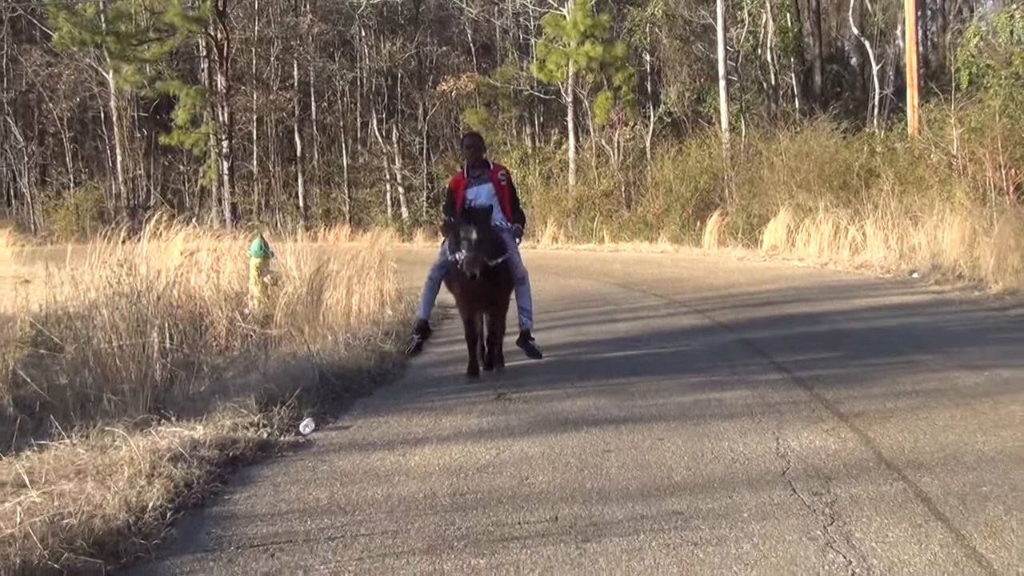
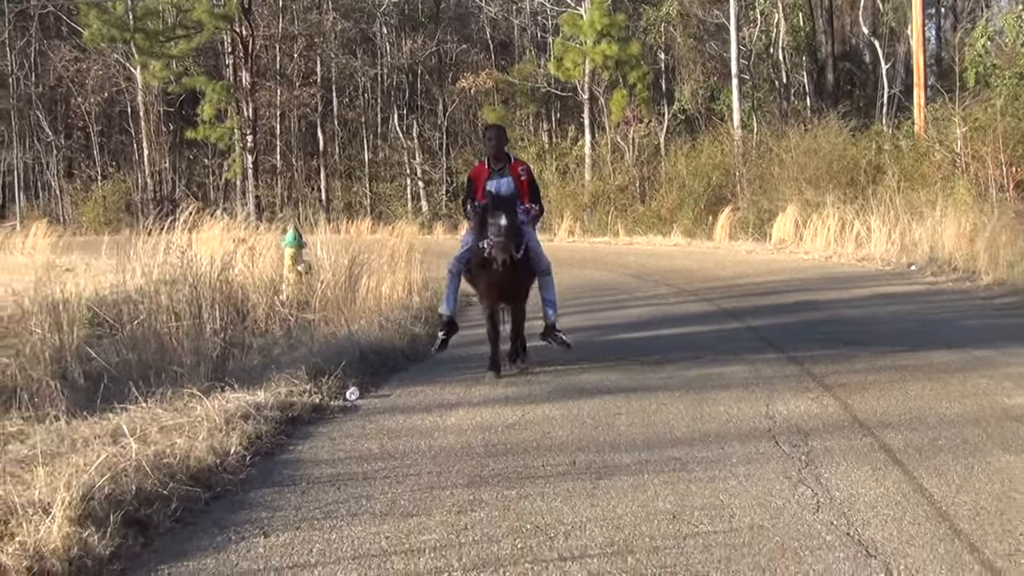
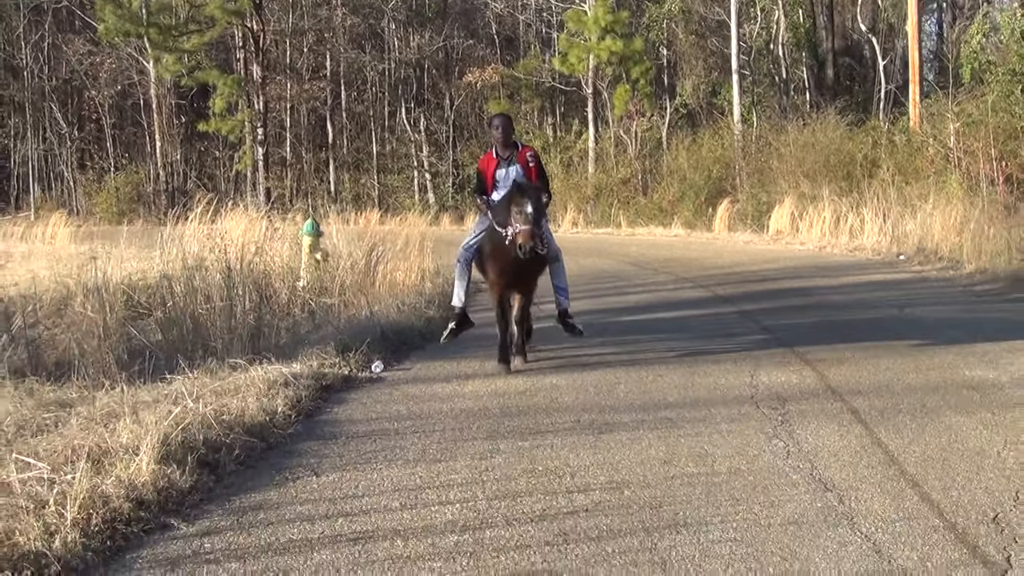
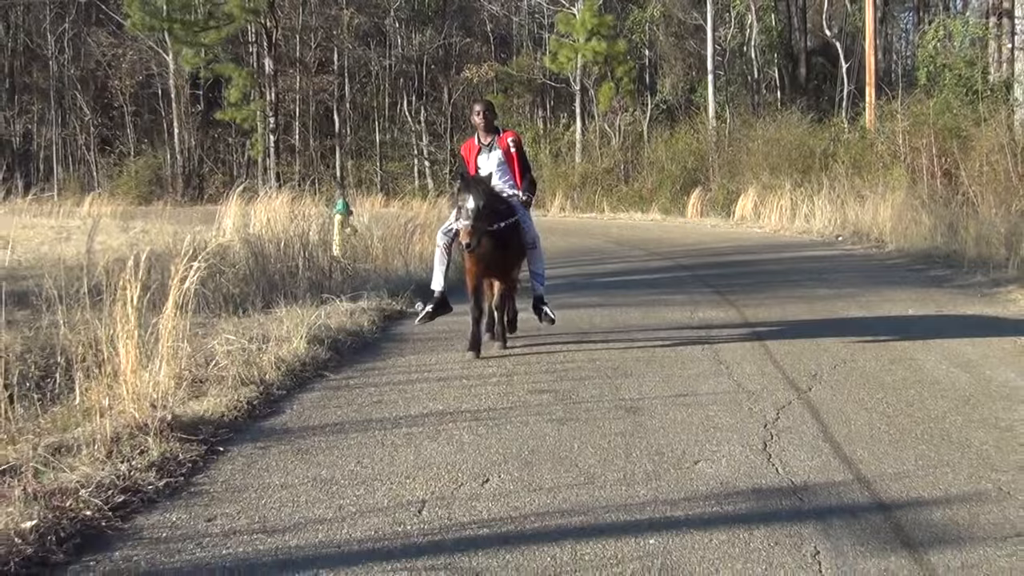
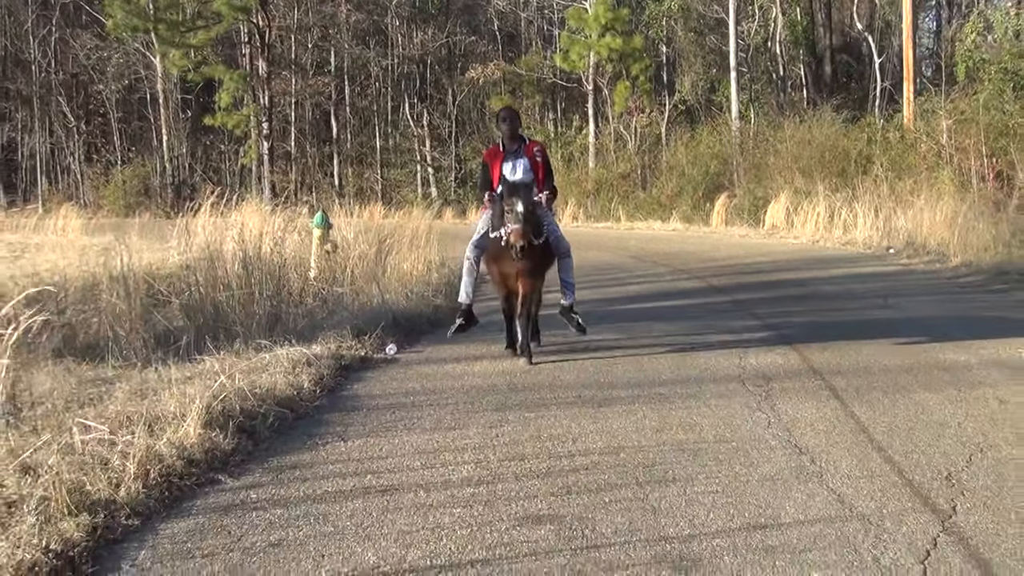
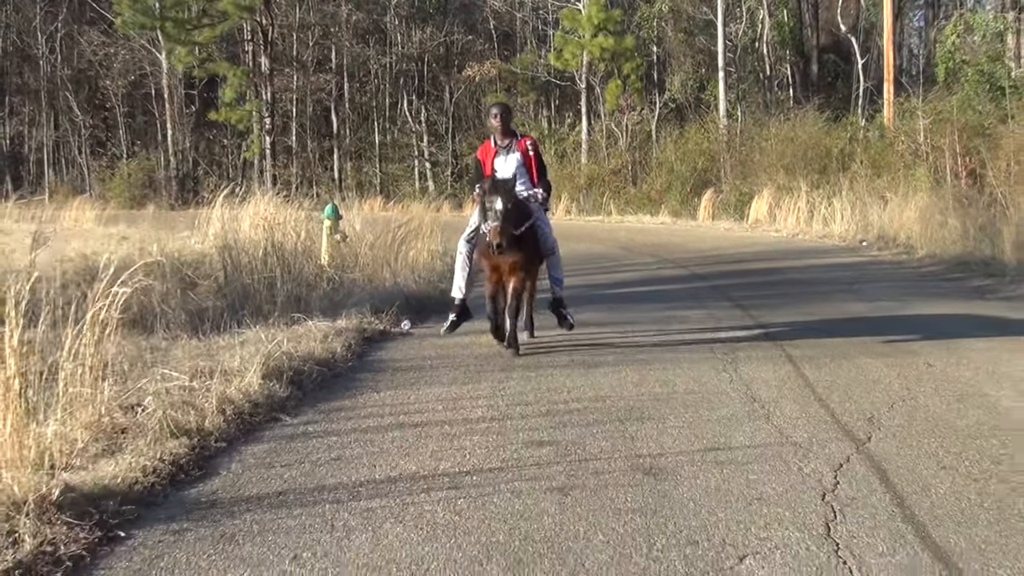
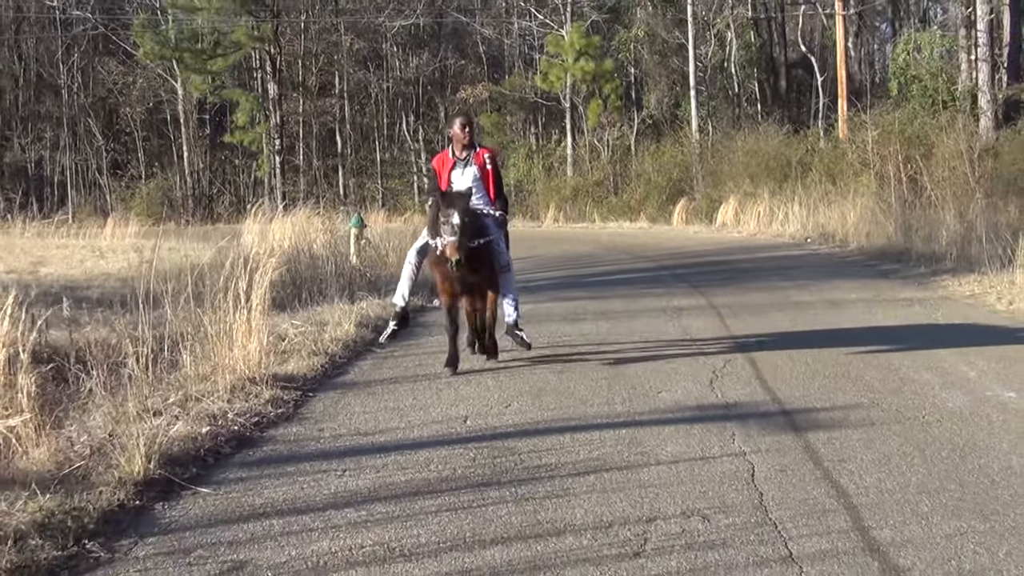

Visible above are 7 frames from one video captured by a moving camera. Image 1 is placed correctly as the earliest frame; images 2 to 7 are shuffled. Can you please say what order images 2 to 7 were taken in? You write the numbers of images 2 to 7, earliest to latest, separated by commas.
2, 3, 5, 6, 4, 7
